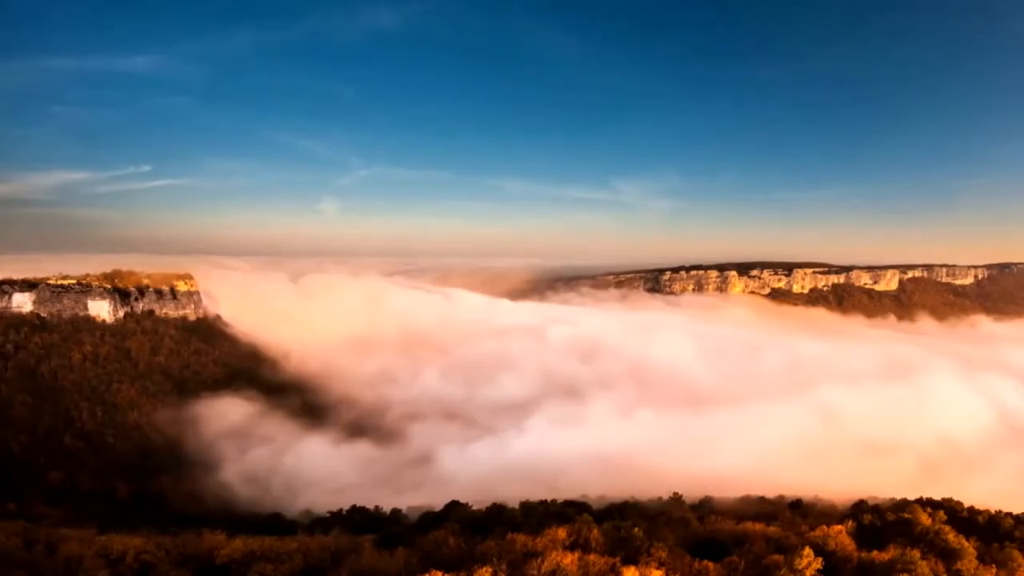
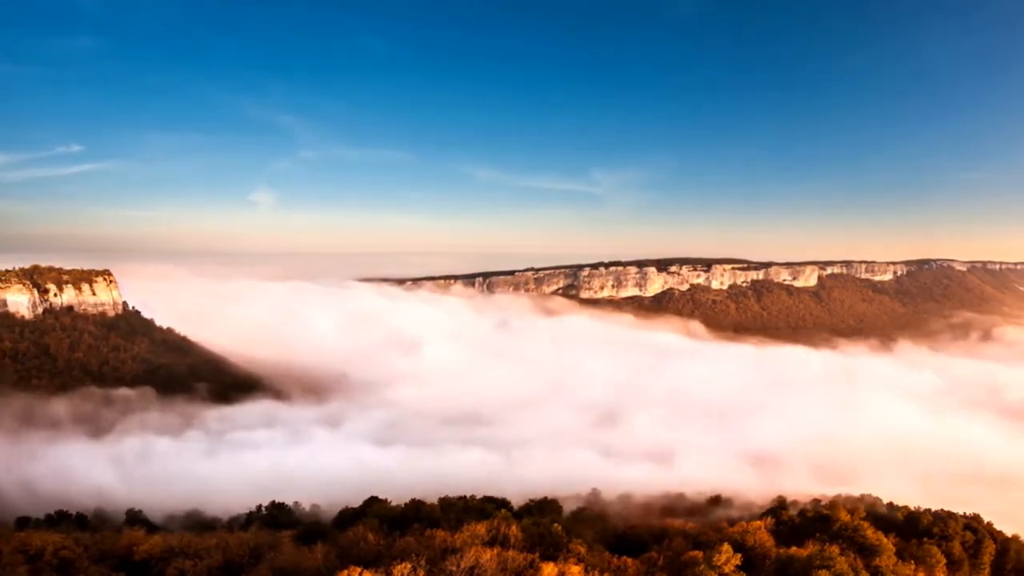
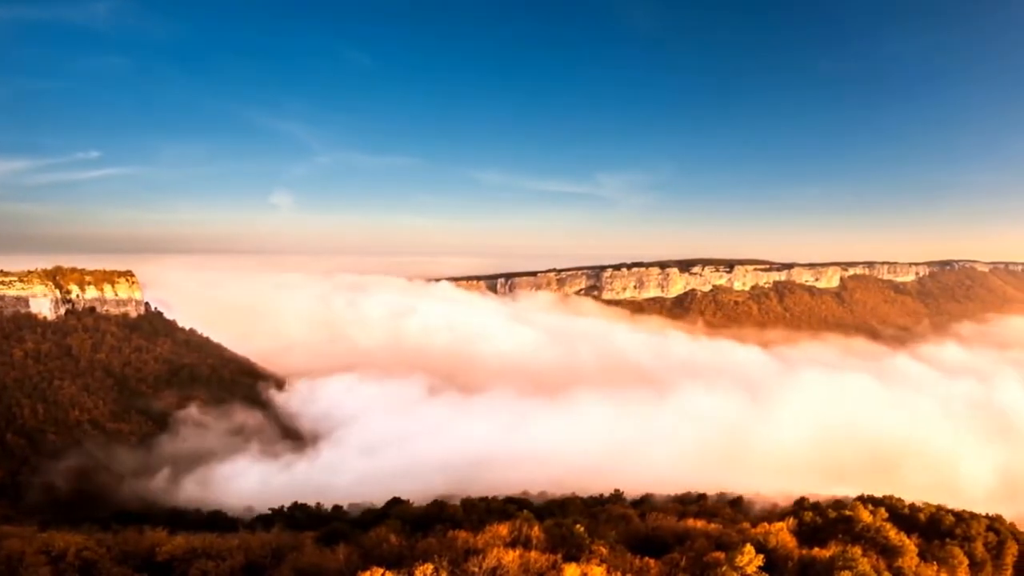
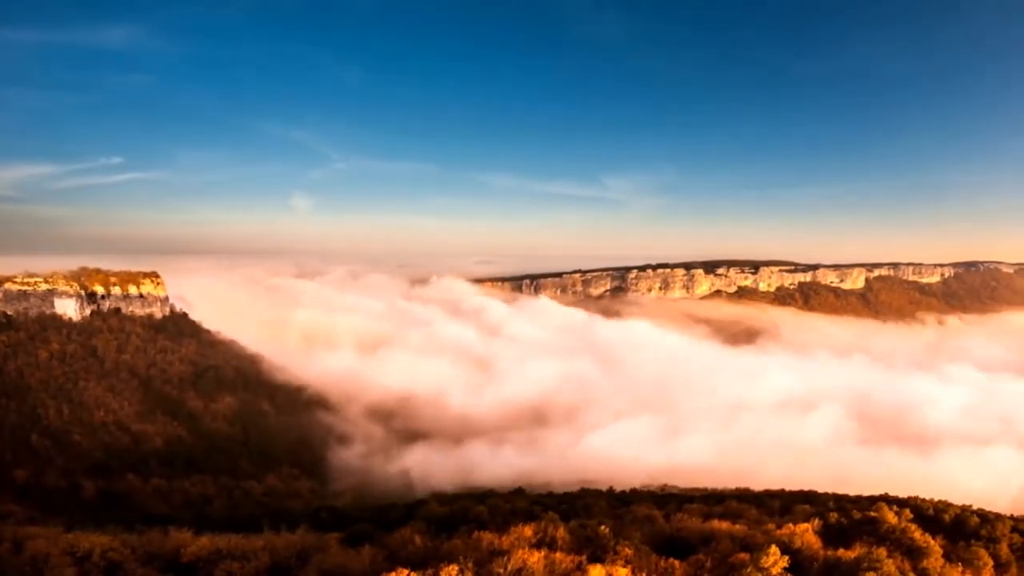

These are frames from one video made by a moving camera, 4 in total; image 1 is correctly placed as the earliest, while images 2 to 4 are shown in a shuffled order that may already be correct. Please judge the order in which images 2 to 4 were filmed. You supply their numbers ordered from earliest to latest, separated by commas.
4, 3, 2
